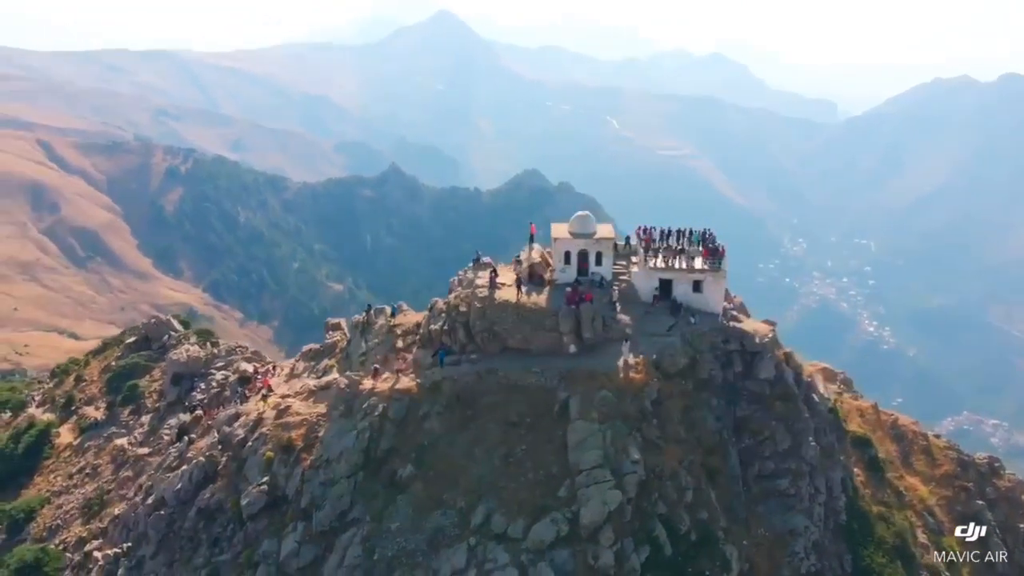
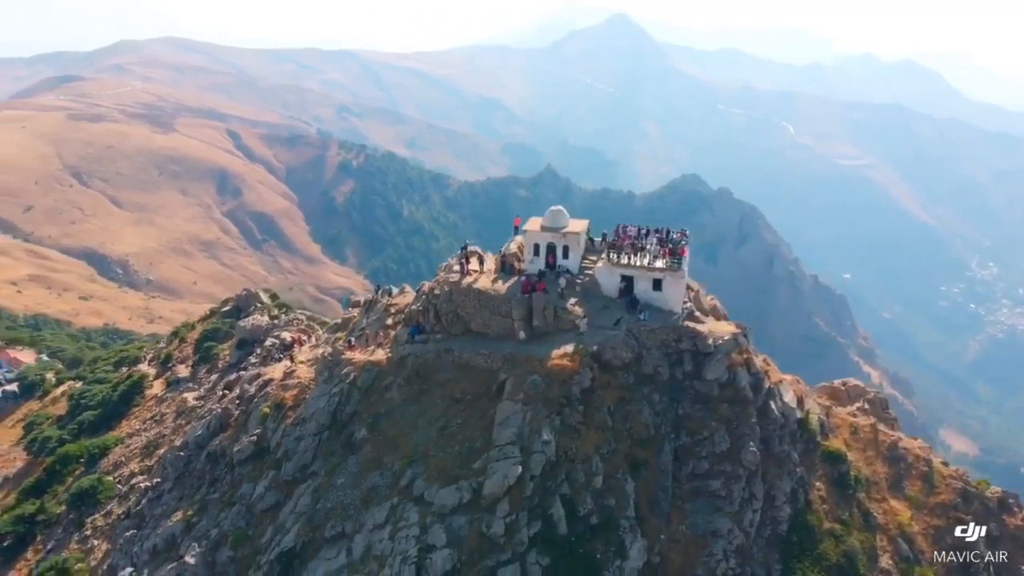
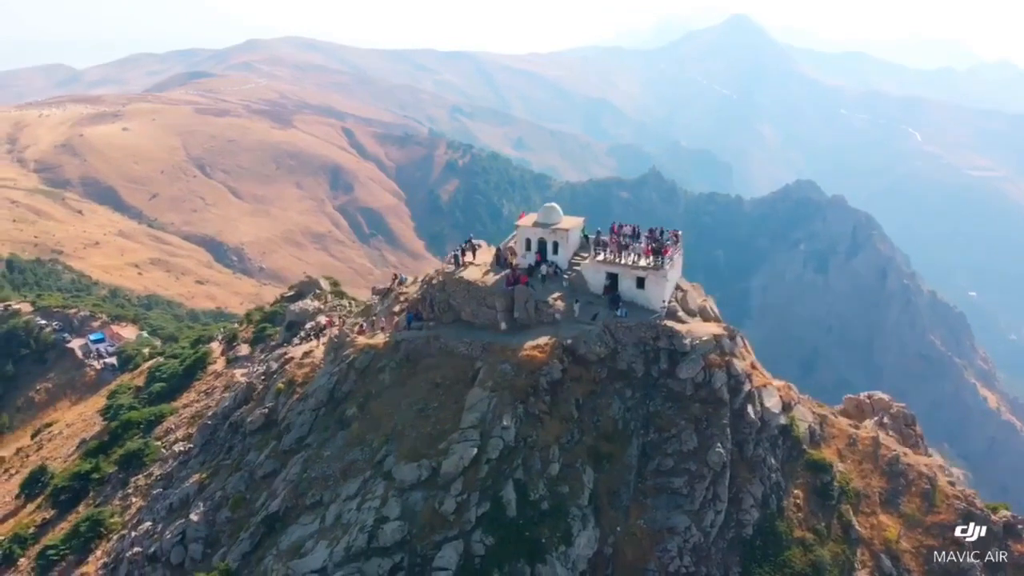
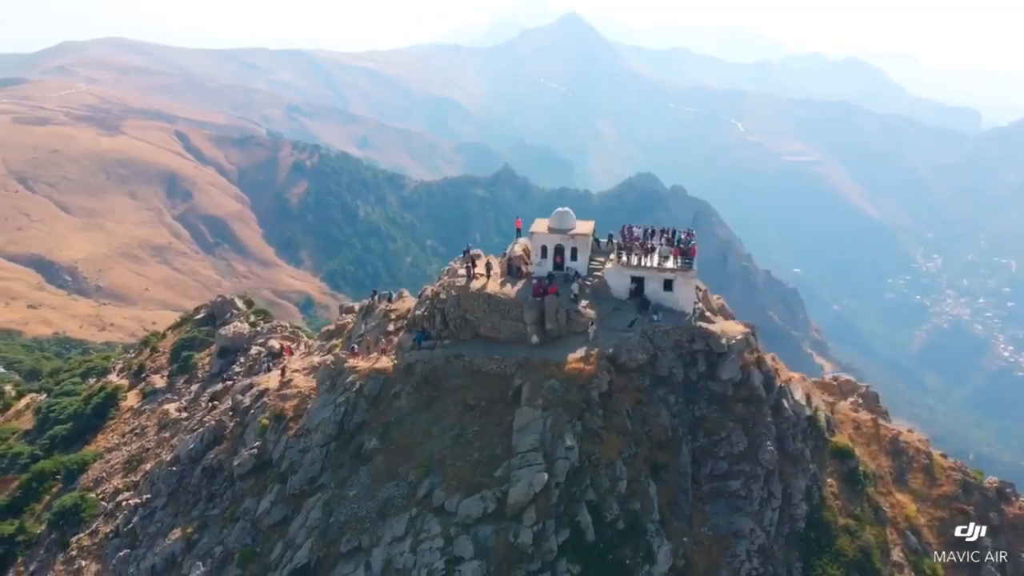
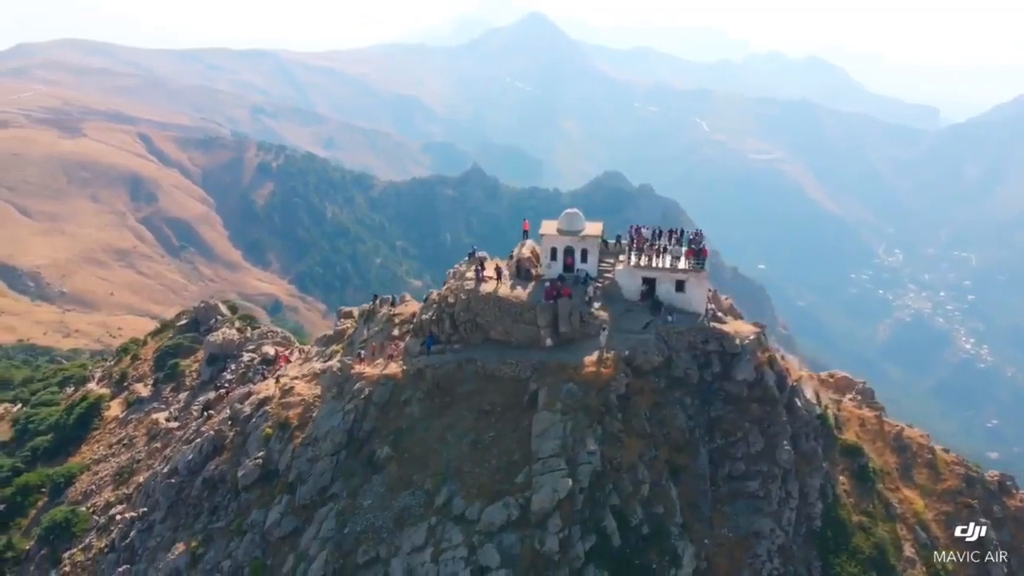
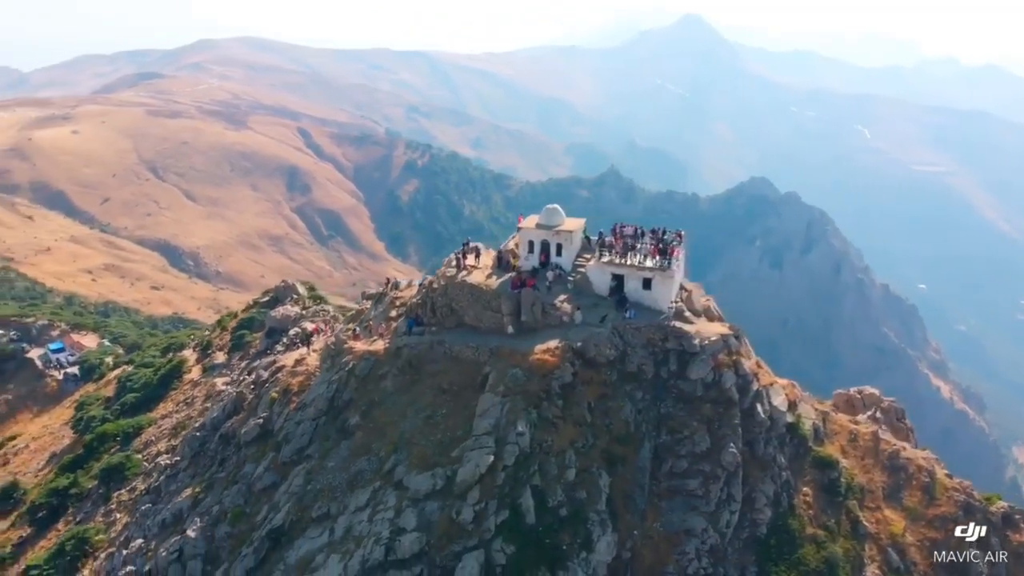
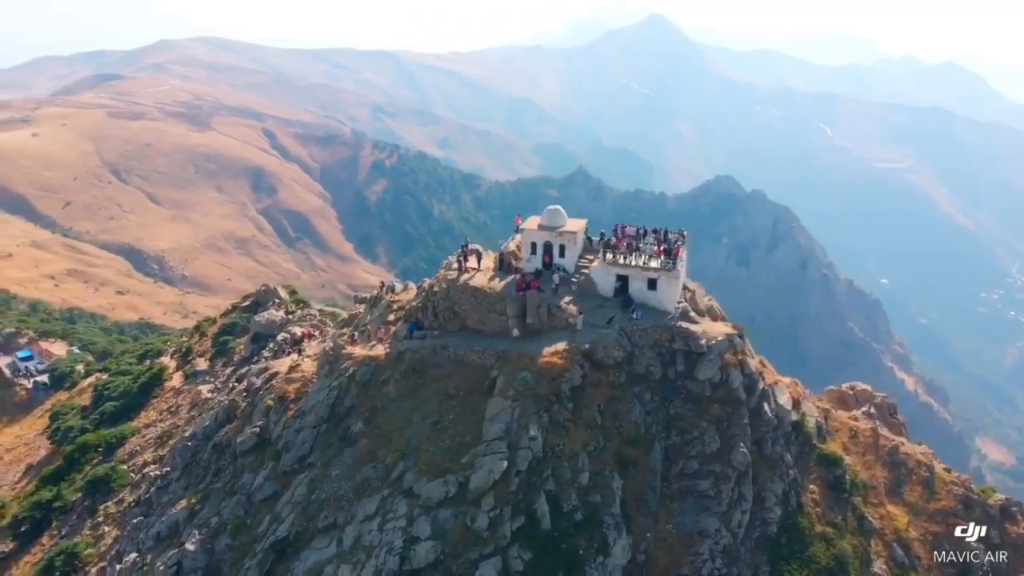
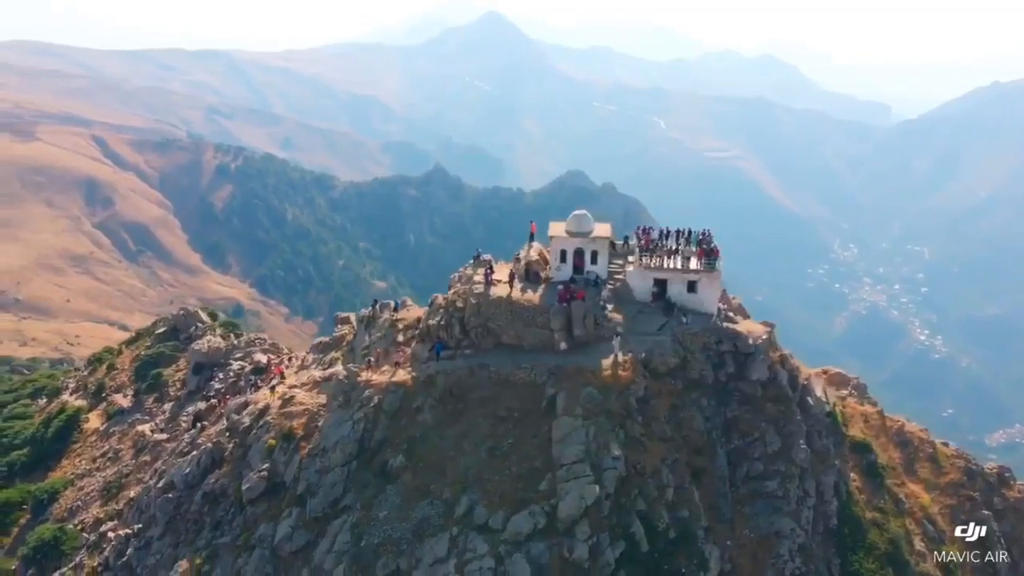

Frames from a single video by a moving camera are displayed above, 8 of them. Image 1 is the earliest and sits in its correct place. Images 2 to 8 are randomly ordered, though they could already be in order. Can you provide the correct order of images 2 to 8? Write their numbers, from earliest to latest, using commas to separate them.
8, 5, 4, 2, 7, 6, 3
